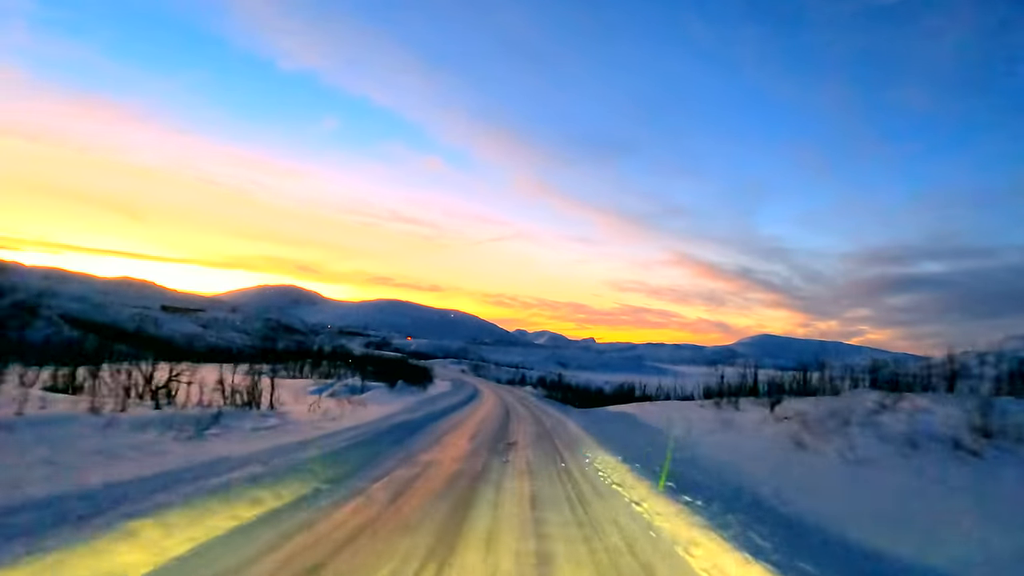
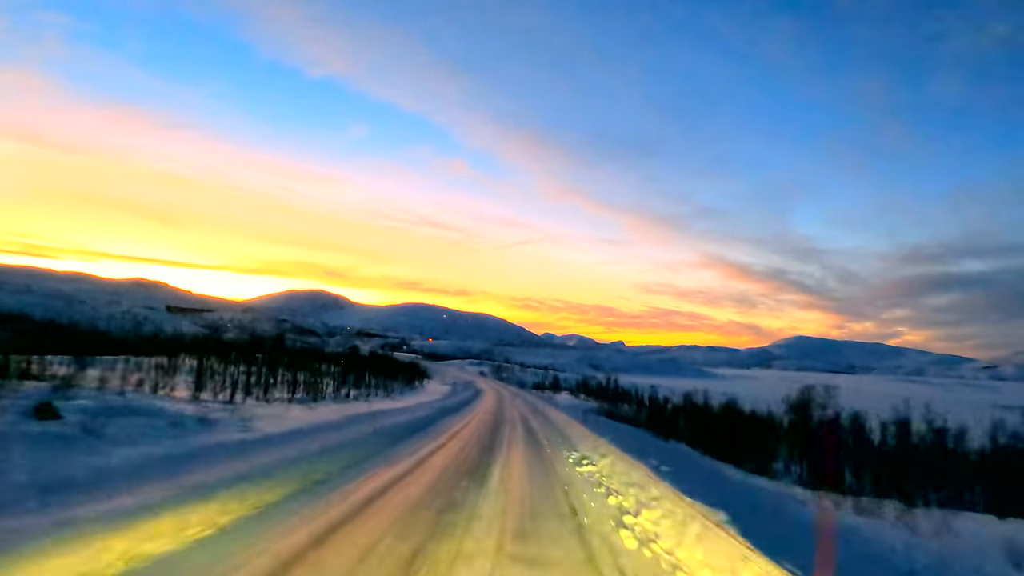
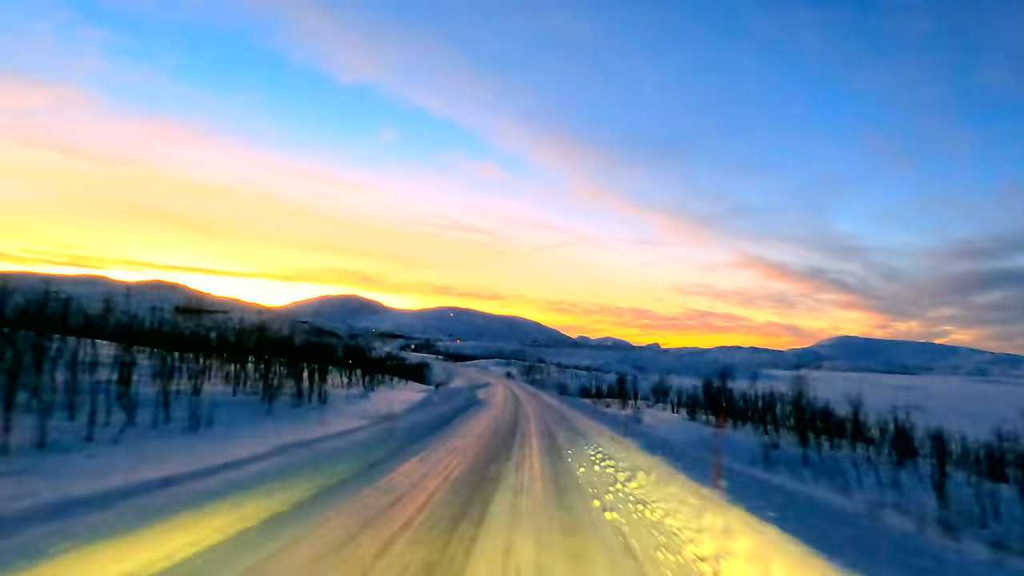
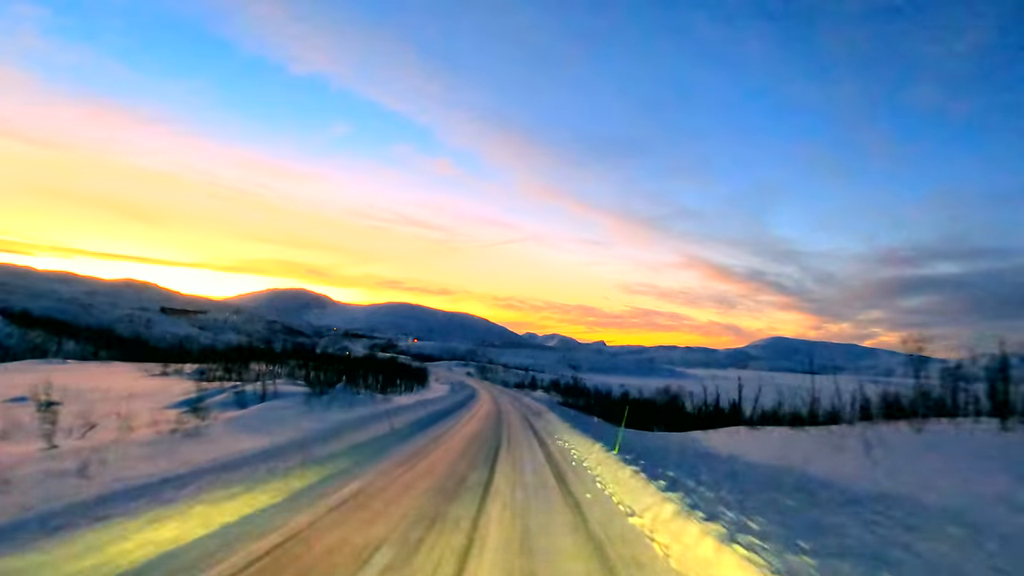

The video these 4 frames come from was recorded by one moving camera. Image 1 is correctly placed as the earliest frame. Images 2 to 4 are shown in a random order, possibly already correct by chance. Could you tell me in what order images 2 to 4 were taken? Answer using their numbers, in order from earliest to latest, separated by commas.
4, 2, 3
